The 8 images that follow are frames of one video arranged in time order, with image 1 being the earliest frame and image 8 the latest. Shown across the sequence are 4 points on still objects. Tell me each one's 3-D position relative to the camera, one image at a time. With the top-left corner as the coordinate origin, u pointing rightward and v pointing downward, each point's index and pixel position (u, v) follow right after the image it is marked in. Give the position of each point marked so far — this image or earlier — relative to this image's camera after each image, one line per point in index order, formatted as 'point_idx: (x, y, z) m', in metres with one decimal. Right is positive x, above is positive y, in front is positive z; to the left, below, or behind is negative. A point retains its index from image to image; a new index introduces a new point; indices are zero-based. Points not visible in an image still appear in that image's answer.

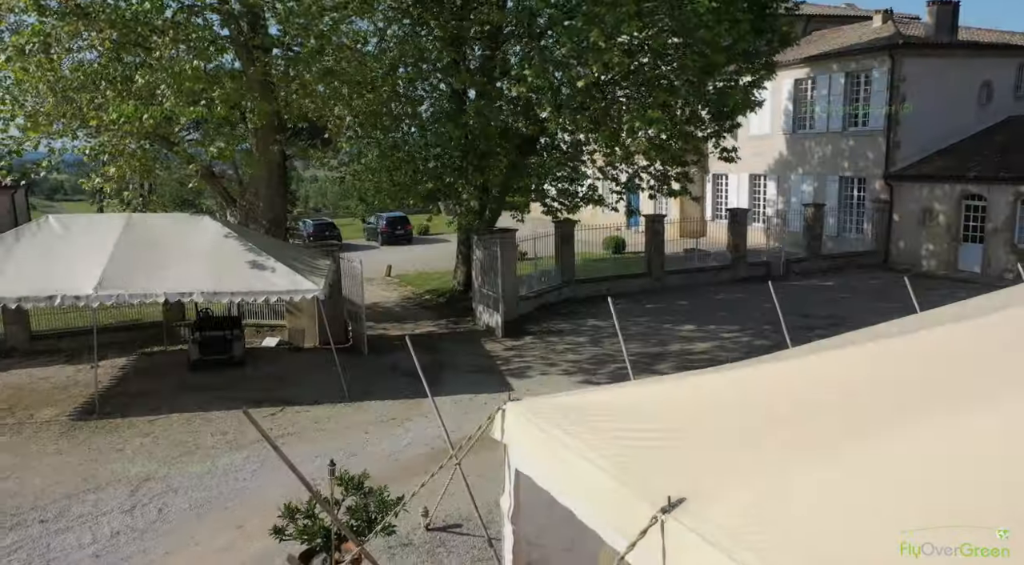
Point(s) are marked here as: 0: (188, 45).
0: (-4.5, +3.2, +11.3) m
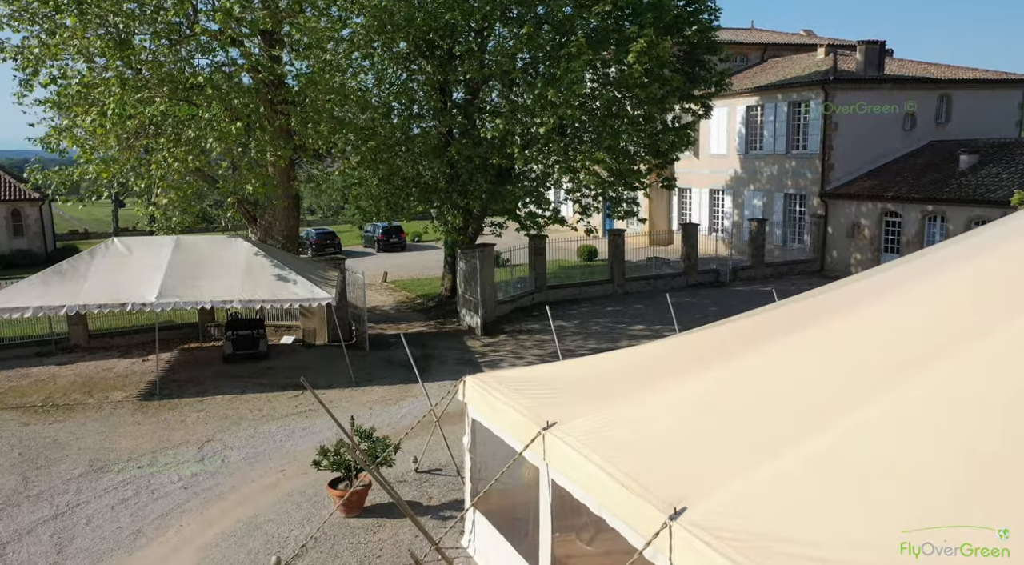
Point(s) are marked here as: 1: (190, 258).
0: (-4.9, +3.1, +14.1) m
1: (-5.9, +0.4, +14.5) m
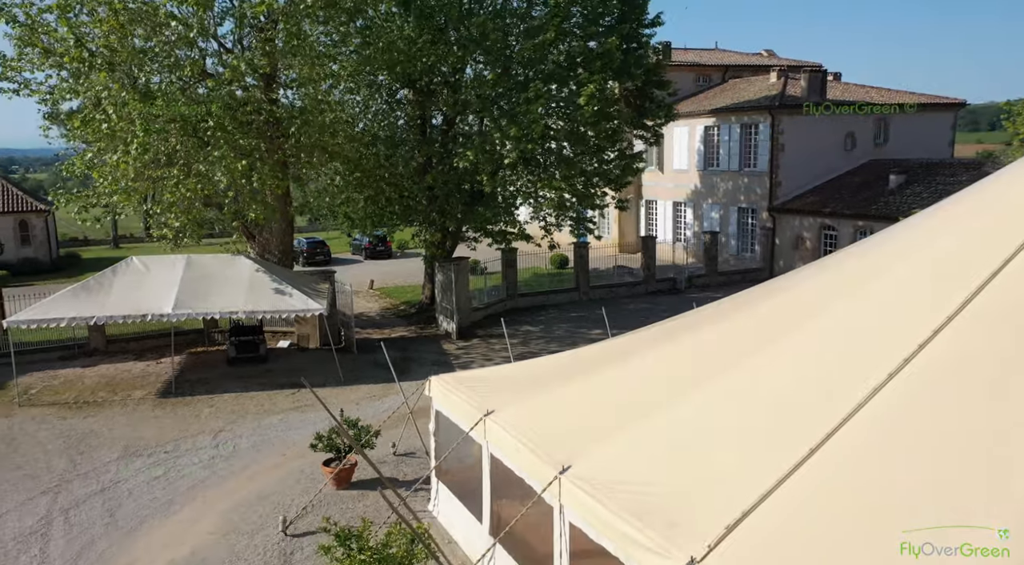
0: (-5.6, +2.8, +16.3) m
1: (-6.6, +0.2, +16.7) m
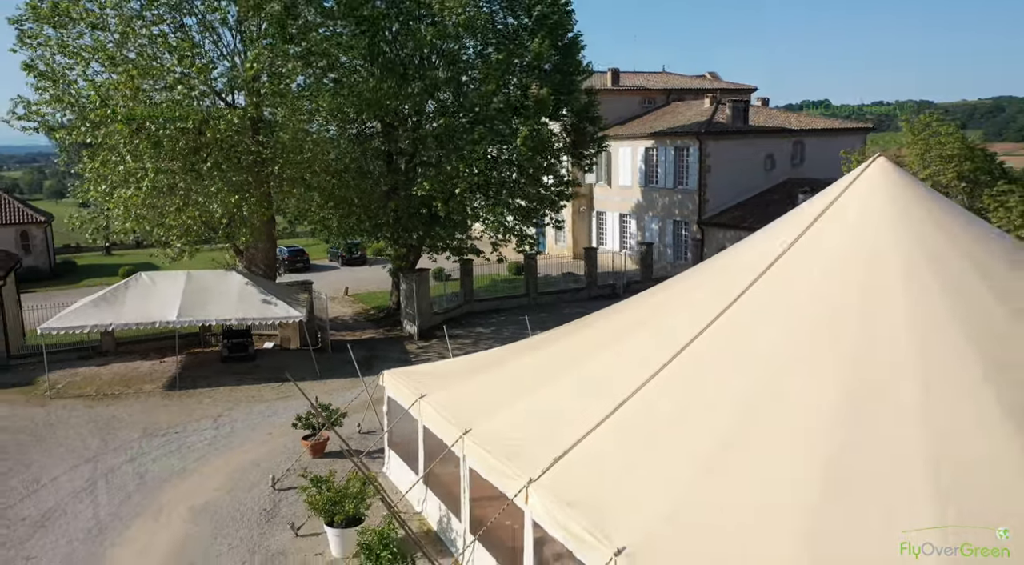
0: (-6.9, +2.5, +19.5) m
1: (-7.9, -0.1, +19.9) m
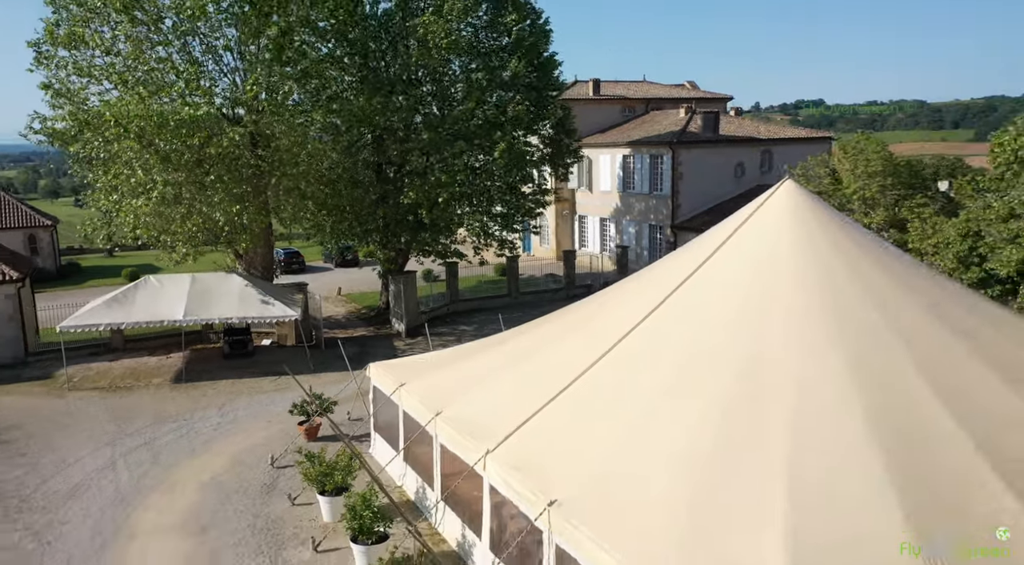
0: (-7.5, +2.5, +21.3) m
1: (-8.4, -0.2, +21.6) m
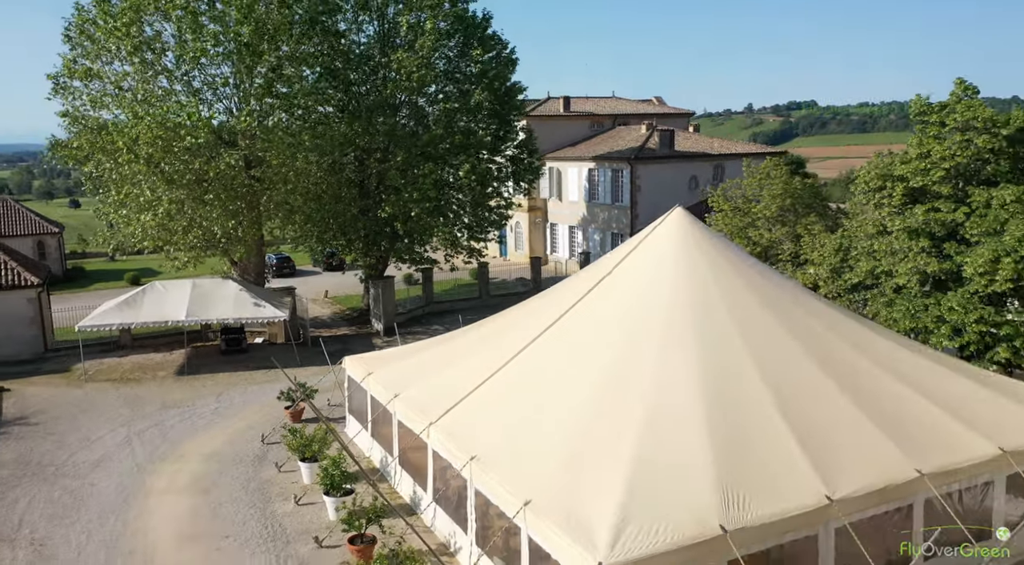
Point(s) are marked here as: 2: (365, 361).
0: (-8.6, +2.3, +24.2) m
1: (-9.6, -0.3, +24.5) m
2: (-3.1, -1.7, +17.1) m
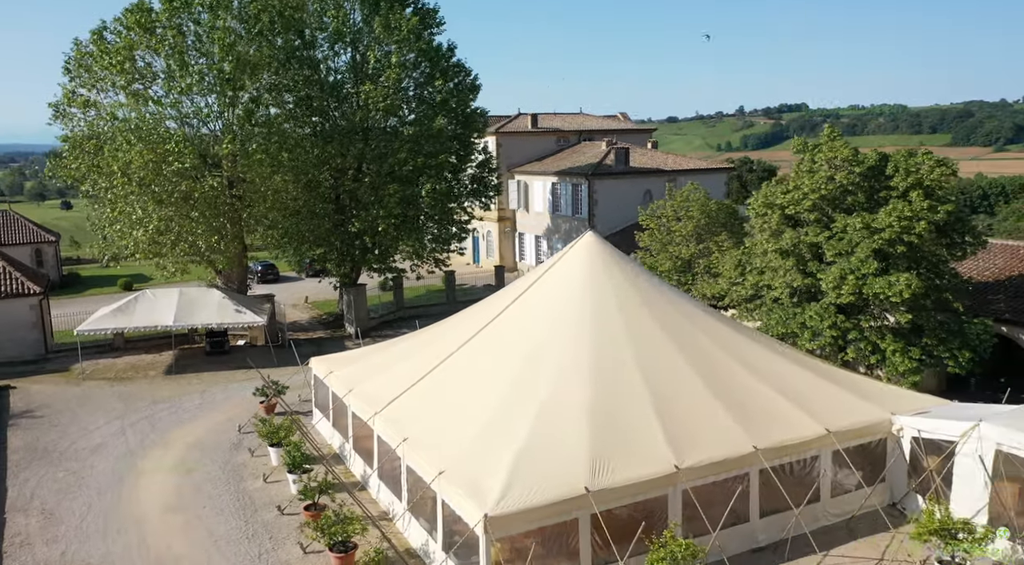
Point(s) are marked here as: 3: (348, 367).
0: (-10.1, +2.0, +26.8) m
1: (-11.1, -0.6, +27.1) m
2: (-4.6, -2.0, +19.8) m
3: (-3.9, -2.0, +18.7) m
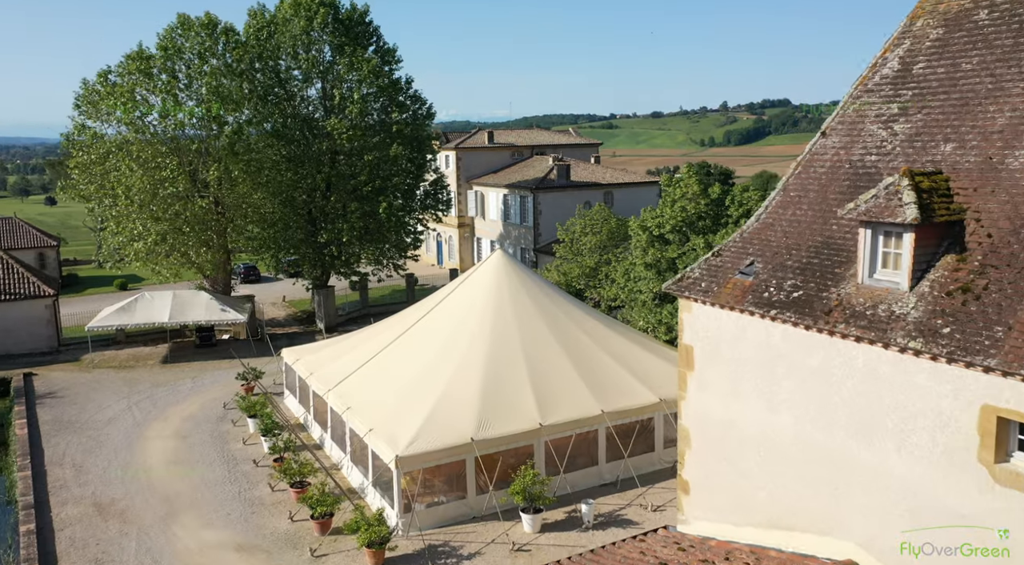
0: (-12.4, +1.9, +31.6) m
1: (-13.3, -0.7, +31.9) m
2: (-6.7, -2.1, +24.6) m
3: (-6.0, -2.2, +23.6) m
